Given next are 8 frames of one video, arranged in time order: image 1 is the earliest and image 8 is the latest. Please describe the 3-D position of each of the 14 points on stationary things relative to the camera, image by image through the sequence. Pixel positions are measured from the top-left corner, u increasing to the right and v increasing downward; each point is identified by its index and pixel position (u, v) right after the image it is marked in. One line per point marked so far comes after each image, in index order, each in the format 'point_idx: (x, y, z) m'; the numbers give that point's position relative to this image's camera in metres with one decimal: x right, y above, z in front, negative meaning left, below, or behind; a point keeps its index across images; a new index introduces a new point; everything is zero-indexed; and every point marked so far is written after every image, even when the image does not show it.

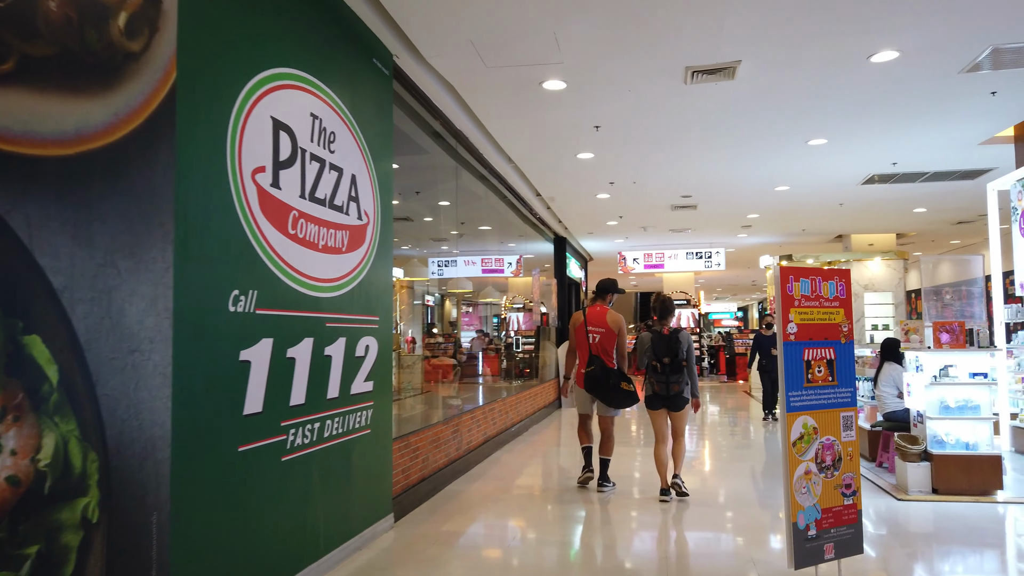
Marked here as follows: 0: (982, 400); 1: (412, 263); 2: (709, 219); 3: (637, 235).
0: (+3.1, -0.7, +4.9) m
1: (-0.8, +0.2, +6.0) m
2: (+2.8, +1.0, +10.8) m
3: (+2.1, +0.9, +12.3) m
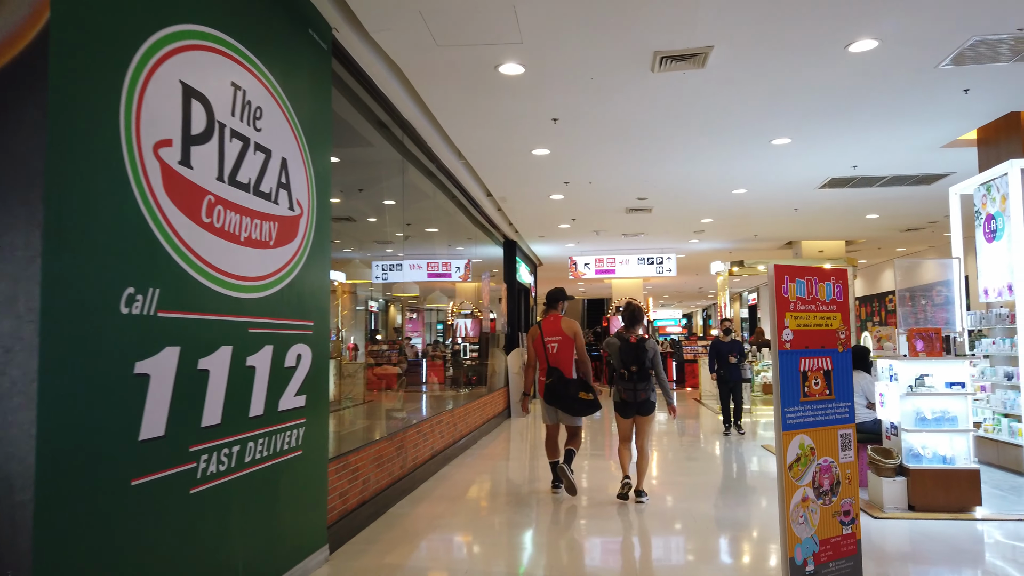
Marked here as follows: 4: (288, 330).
0: (+2.8, -0.8, +4.6) m
1: (-1.1, +0.1, +5.5) m
2: (+2.1, +0.9, +10.6) m
3: (+1.2, +0.8, +12.0) m
4: (-1.1, -0.2, +3.5) m
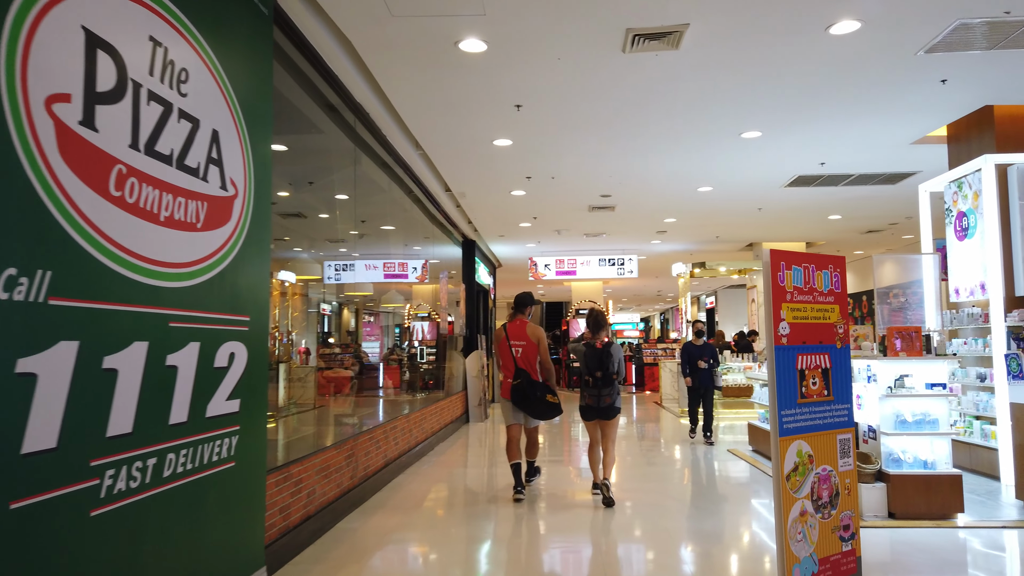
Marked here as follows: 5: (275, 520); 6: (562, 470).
0: (+2.5, -0.7, +4.4) m
1: (-1.4, +0.2, +5.1) m
2: (+1.6, +0.9, +10.3) m
3: (+0.6, +0.8, +11.7) m
4: (-1.2, -0.2, +3.1) m
5: (-1.3, -1.2, +4.0) m
6: (+0.6, -2.2, +9.1) m
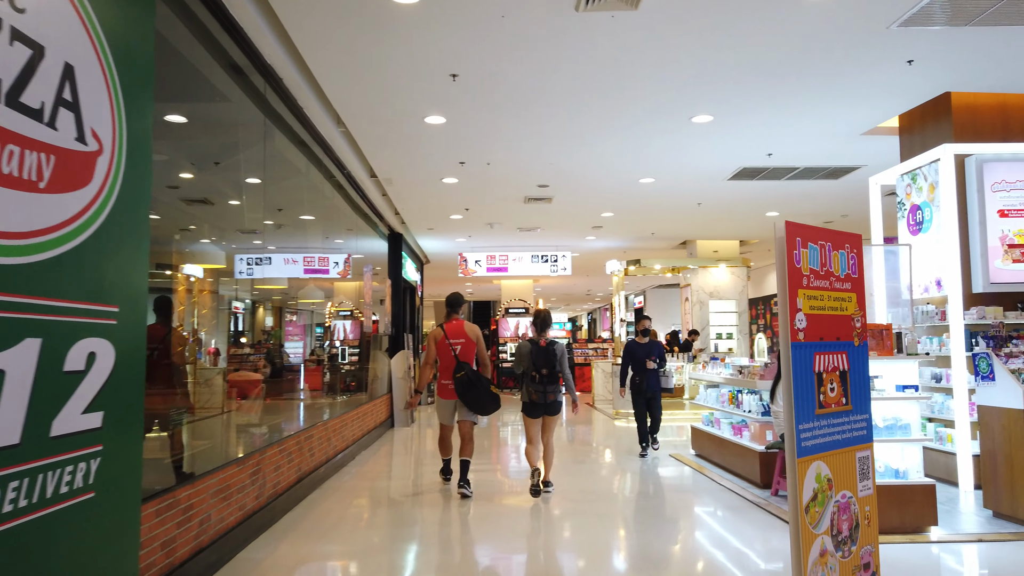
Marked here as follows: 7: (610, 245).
0: (+2.2, -0.7, +4.1) m
1: (-1.8, +0.2, +4.3) m
2: (+0.6, +0.9, +9.9) m
3: (-0.5, +0.8, +11.1) m
4: (-1.4, -0.1, +2.4) m
5: (-1.6, -1.2, +3.3) m
6: (-0.2, -2.2, +8.6) m
7: (+1.7, +0.7, +12.6) m
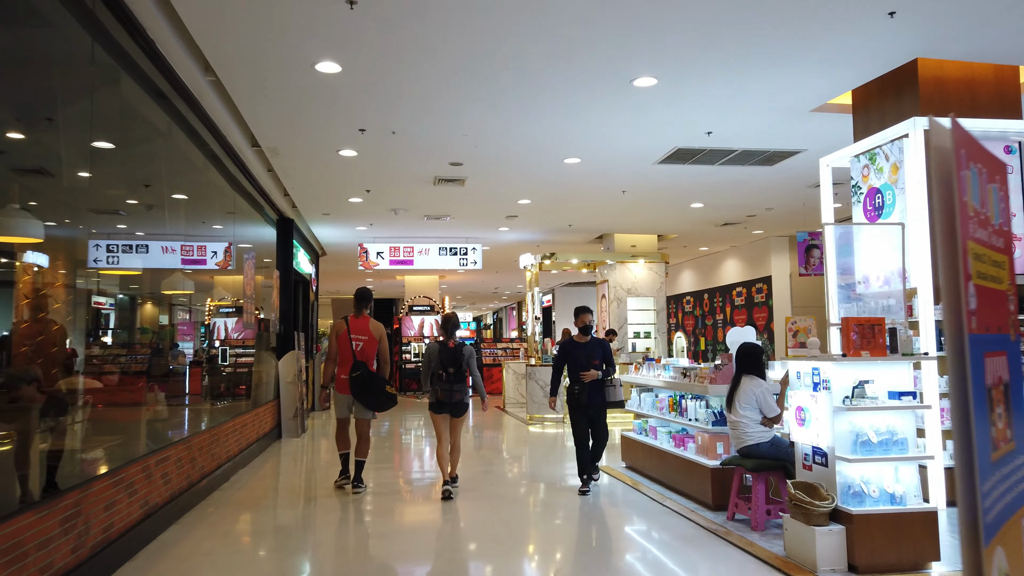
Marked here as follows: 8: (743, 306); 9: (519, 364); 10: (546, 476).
0: (+1.8, -0.7, +3.4) m
1: (-2.2, +0.3, +3.1) m
2: (-0.5, +1.0, +8.9) m
3: (-1.7, +0.9, +10.0) m
4: (-1.6, 0.0, +1.3) m
5: (-1.8, -1.1, +2.1) m
6: (-1.2, -2.1, +7.6) m
7: (+0.2, +0.8, +11.8) m
8: (+4.0, -0.3, +12.9) m
9: (+0.1, -1.3, +13.1) m
10: (+0.4, -2.0, +8.2) m
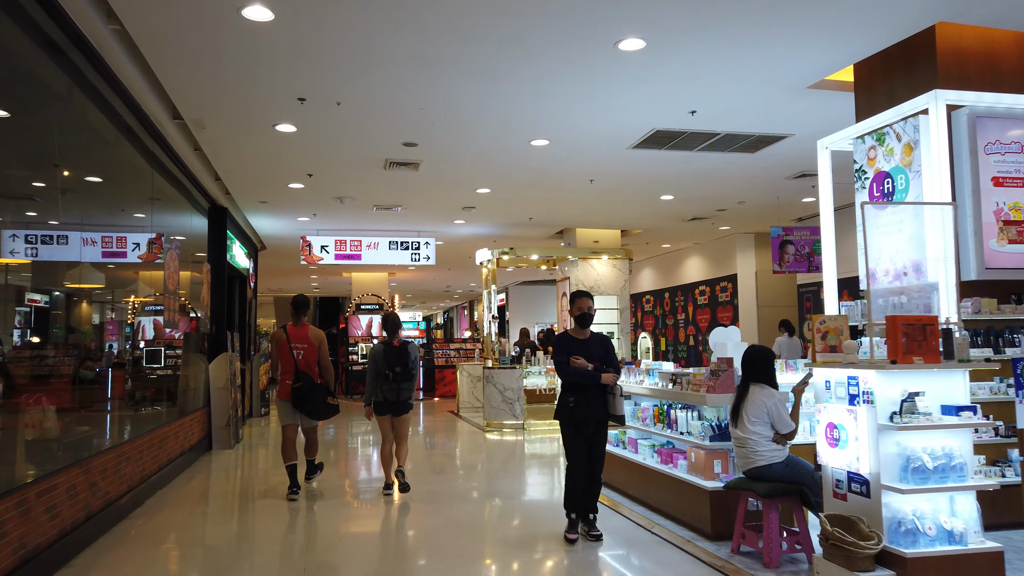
0: (+1.7, -0.6, +2.8) m
1: (-2.2, +0.4, +2.3) m
2: (-0.9, +1.0, +8.2) m
3: (-2.3, +0.9, +9.2) m
4: (-1.5, 0.0, +0.5) m
5: (-1.8, -1.0, +1.3) m
6: (-1.6, -2.0, +6.8) m
7: (-0.5, +0.8, +11.1) m
8: (+3.2, -0.3, +12.4) m
9: (-0.6, -1.3, +12.3) m
10: (-0.1, -2.0, +7.5) m
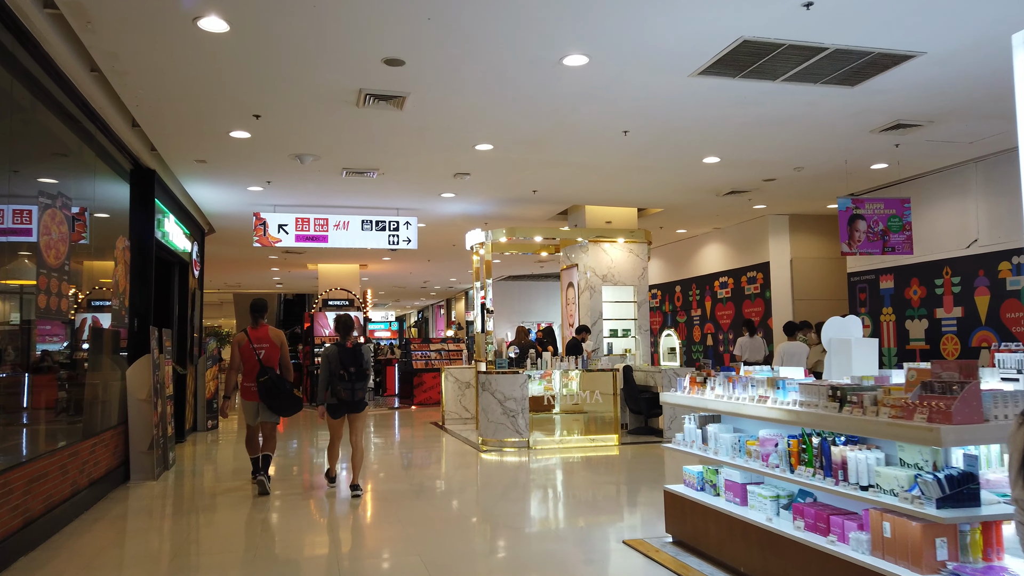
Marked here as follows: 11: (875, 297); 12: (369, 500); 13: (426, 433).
0: (+2.0, -0.5, +1.1) m
1: (-1.9, +0.5, +0.4) m
2: (-0.9, +1.2, +6.4) m
3: (-2.2, +1.1, +7.3) m
4: (-1.1, +0.2, -1.3) m
5: (-1.5, -0.9, -0.5) m
6: (-1.4, -1.9, +4.9) m
7: (-0.5, +1.0, +9.3) m
8: (+3.1, -0.2, +10.8) m
9: (-0.7, -1.2, +10.5) m
10: (0.0, -1.9, +5.7) m
11: (+4.1, -0.1, +8.4) m
12: (-1.2, -1.8, +6.3) m
13: (-1.1, -2.0, +9.8) m
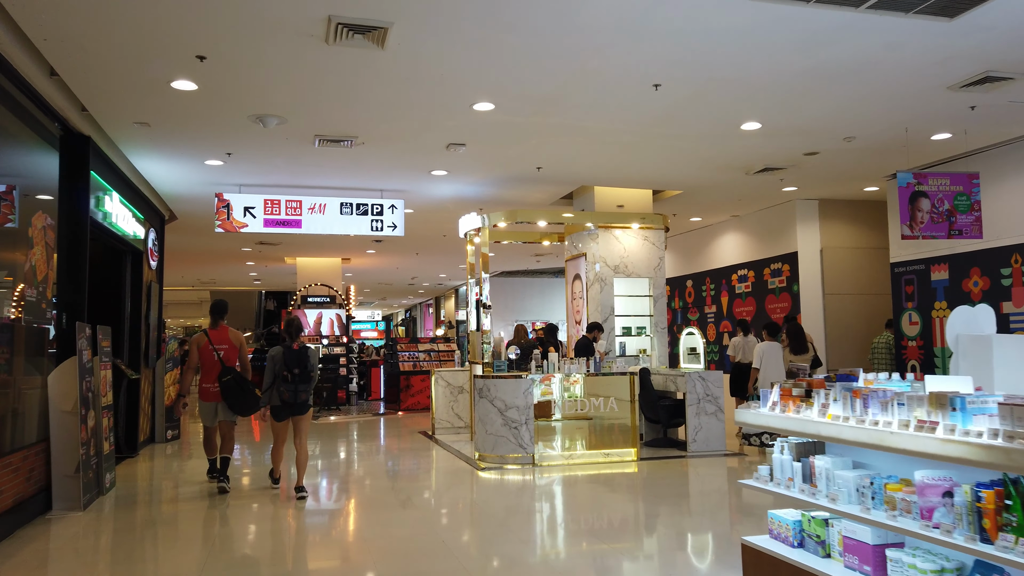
0: (+2.1, -0.4, +0.1) m
1: (-1.8, +0.6, -0.7) m
2: (-0.8, +1.3, +5.3) m
3: (-2.2, +1.2, +6.2) m
4: (-1.0, +0.3, -2.4) m
5: (-1.3, -0.8, -1.6) m
6: (-1.4, -1.8, +3.8) m
7: (-0.5, +1.1, +8.2) m
8: (+3.1, -0.1, +9.8) m
9: (-0.7, -1.1, +9.5) m
10: (+0.1, -1.8, +4.7) m
11: (+4.1, 0.0, +7.4) m
12: (-1.2, -1.7, +5.2) m
13: (-1.1, -1.9, +8.7) m
